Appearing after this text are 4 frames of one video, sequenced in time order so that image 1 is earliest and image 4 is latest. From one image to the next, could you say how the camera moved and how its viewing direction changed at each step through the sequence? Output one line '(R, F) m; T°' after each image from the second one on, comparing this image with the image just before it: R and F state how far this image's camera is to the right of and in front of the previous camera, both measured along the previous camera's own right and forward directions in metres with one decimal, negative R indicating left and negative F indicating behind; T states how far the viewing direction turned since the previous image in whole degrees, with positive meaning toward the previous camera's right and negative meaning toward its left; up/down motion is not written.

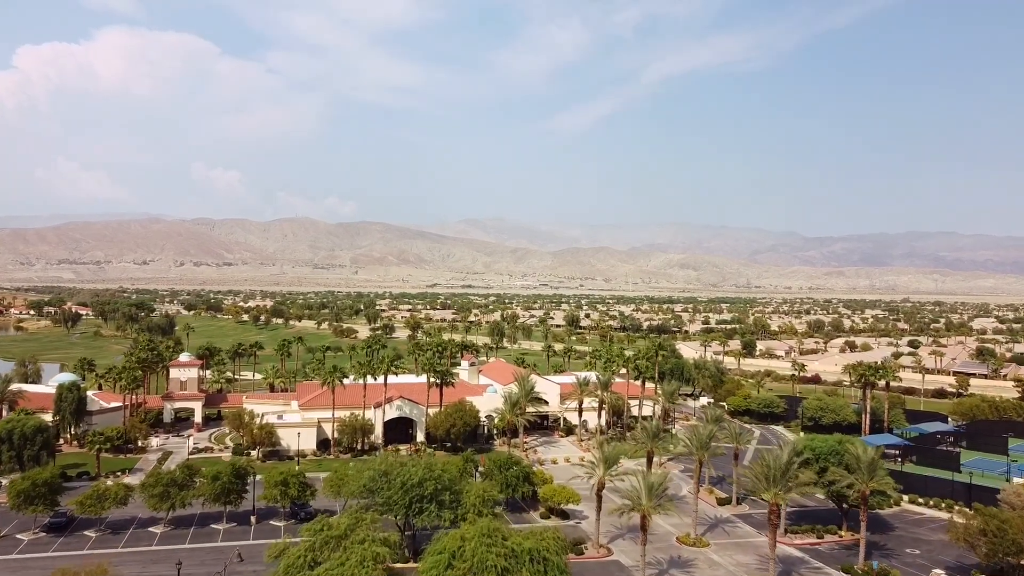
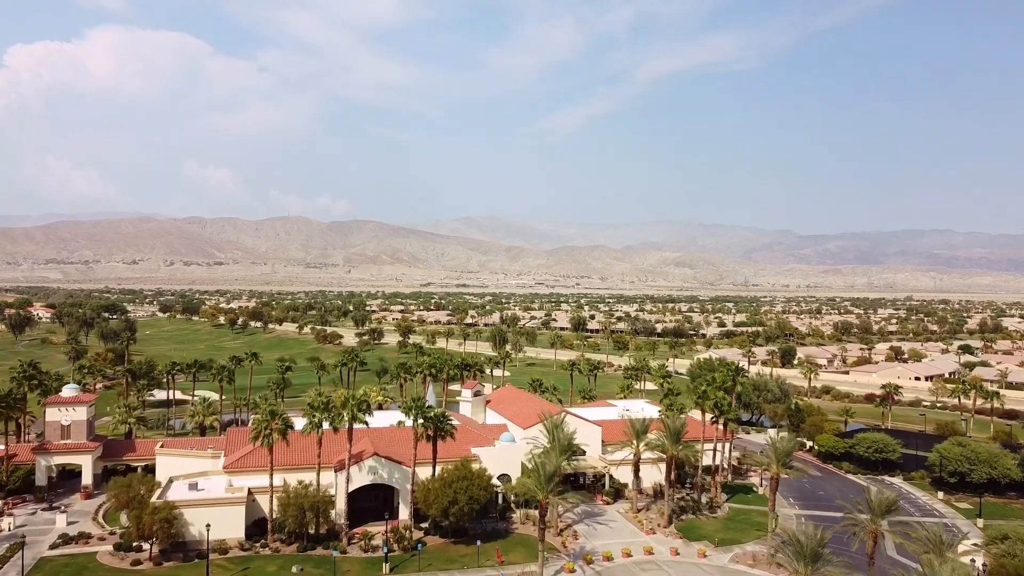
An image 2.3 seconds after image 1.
(-1.6, +20.9) m; 0°
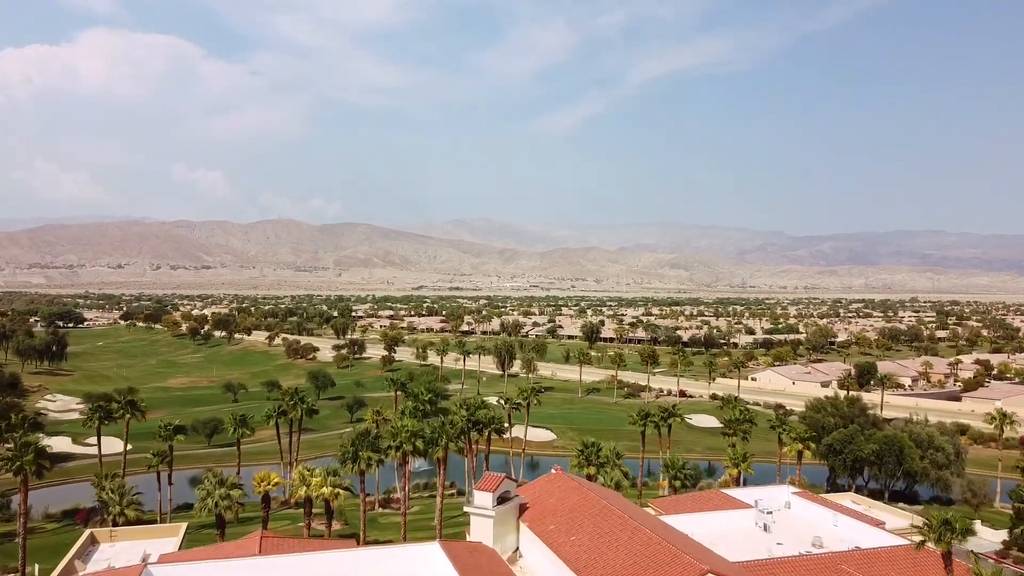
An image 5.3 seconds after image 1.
(-2.2, +28.3) m; 0°
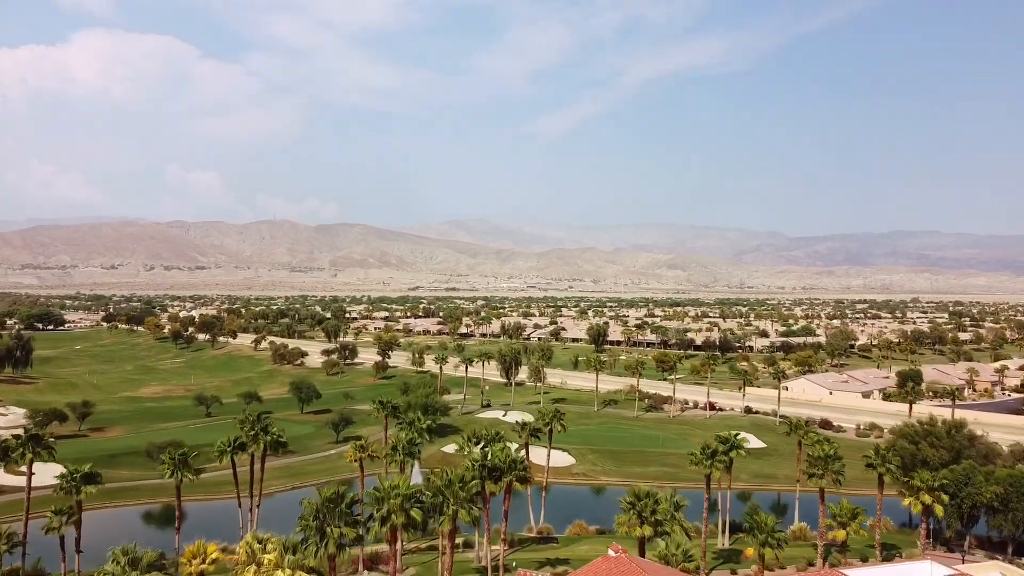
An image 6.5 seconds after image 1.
(-1.2, +11.1) m; 0°
